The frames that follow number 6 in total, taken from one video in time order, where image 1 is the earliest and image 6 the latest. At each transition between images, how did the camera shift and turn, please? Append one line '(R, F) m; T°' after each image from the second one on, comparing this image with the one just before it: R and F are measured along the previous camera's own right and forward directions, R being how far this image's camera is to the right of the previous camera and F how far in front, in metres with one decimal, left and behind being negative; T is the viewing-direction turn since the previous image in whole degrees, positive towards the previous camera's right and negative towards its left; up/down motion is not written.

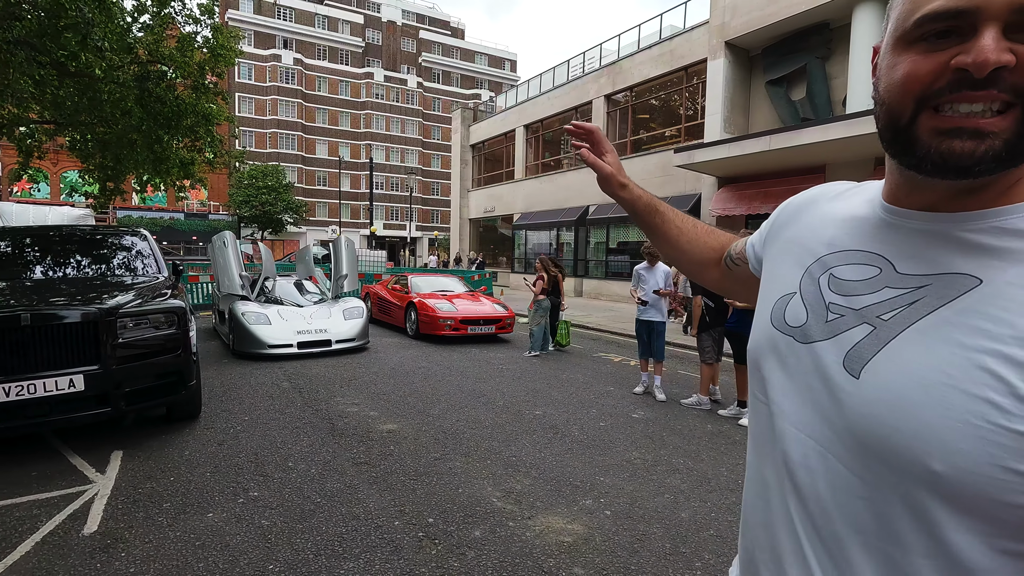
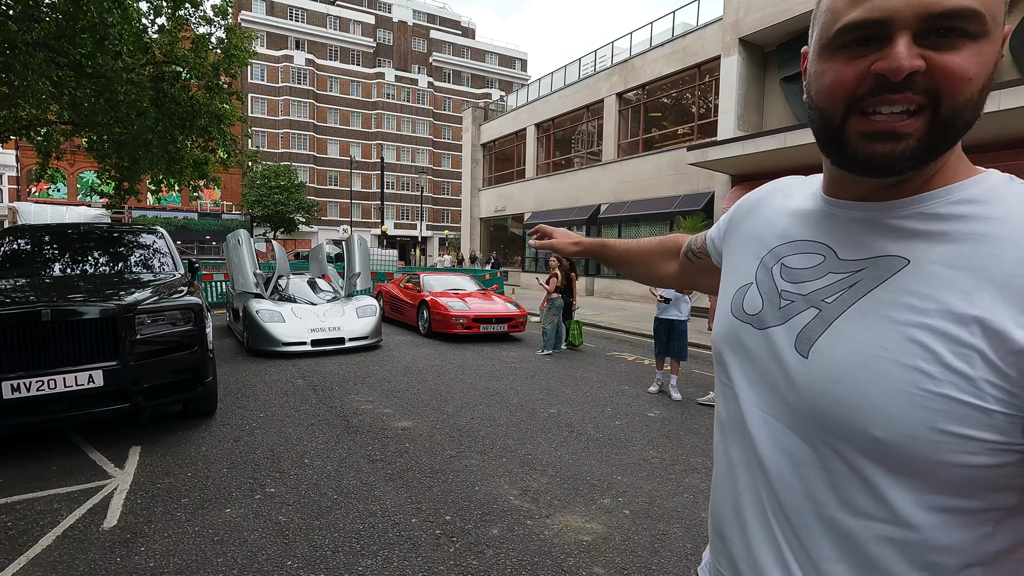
(0.0, 0.0) m; -1°
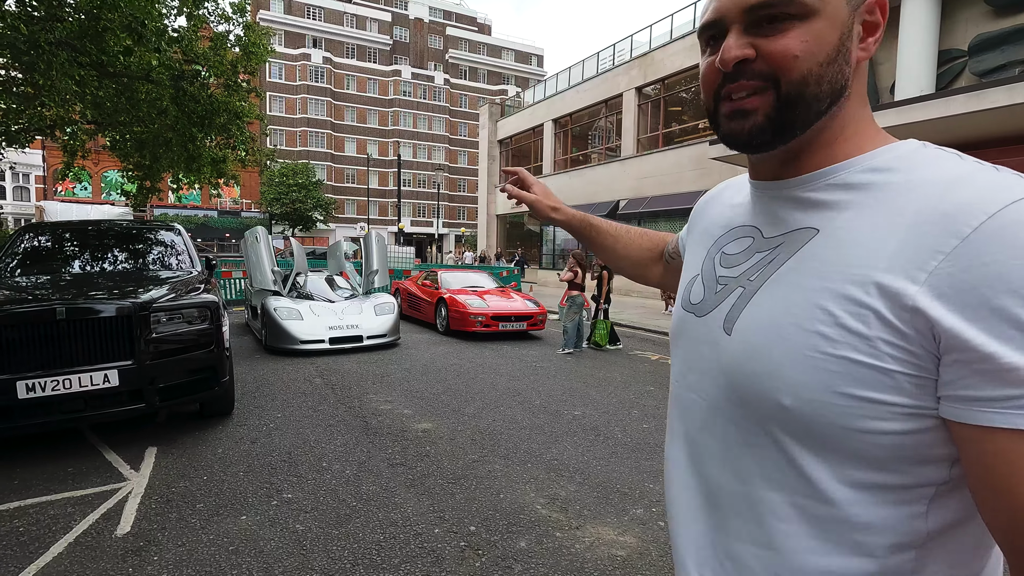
(-0.1, +0.2) m; -2°
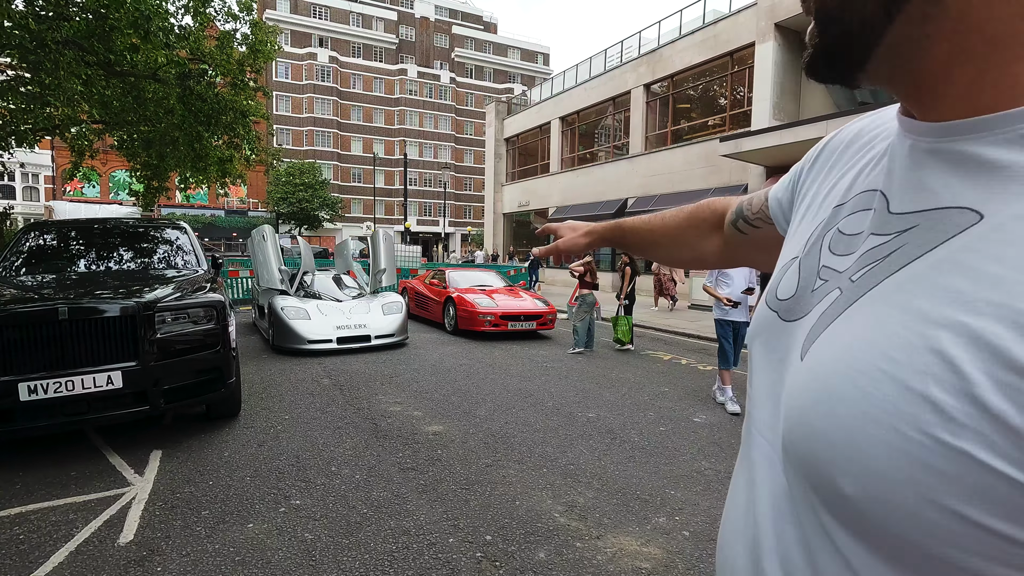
(-0.1, +0.1) m; -1°
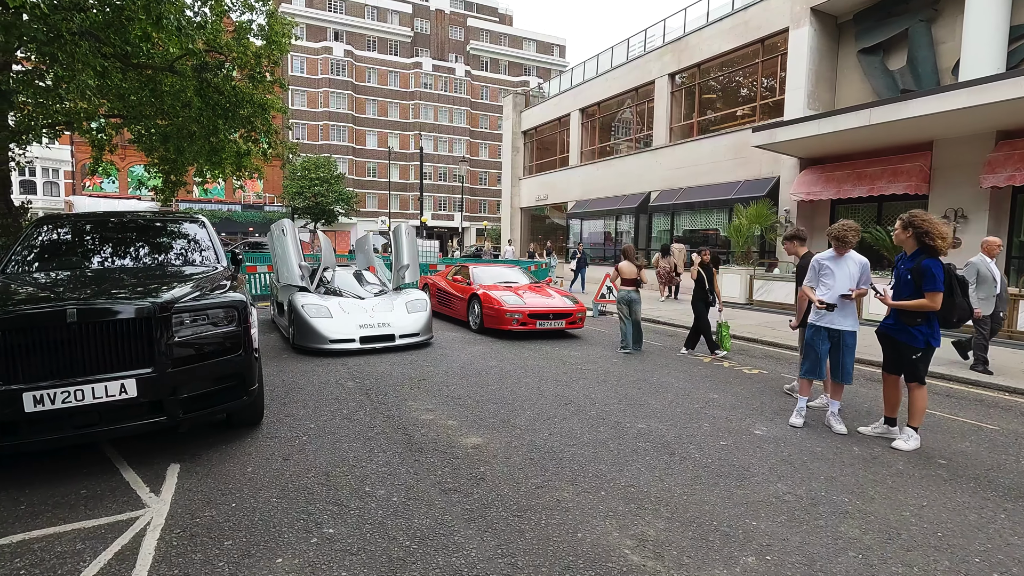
(-0.3, +0.4) m; -1°
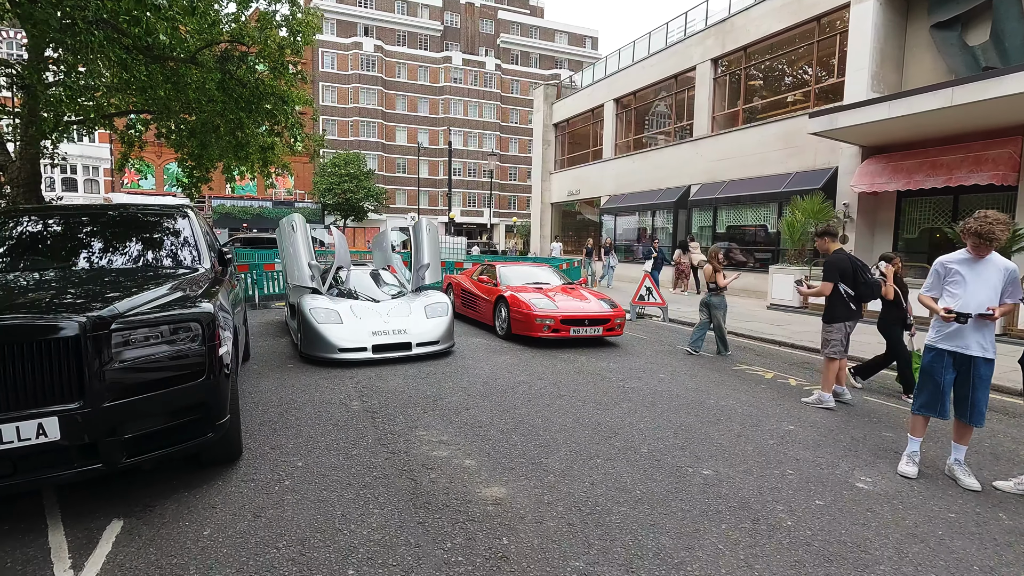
(0.0, +0.9) m; -3°
